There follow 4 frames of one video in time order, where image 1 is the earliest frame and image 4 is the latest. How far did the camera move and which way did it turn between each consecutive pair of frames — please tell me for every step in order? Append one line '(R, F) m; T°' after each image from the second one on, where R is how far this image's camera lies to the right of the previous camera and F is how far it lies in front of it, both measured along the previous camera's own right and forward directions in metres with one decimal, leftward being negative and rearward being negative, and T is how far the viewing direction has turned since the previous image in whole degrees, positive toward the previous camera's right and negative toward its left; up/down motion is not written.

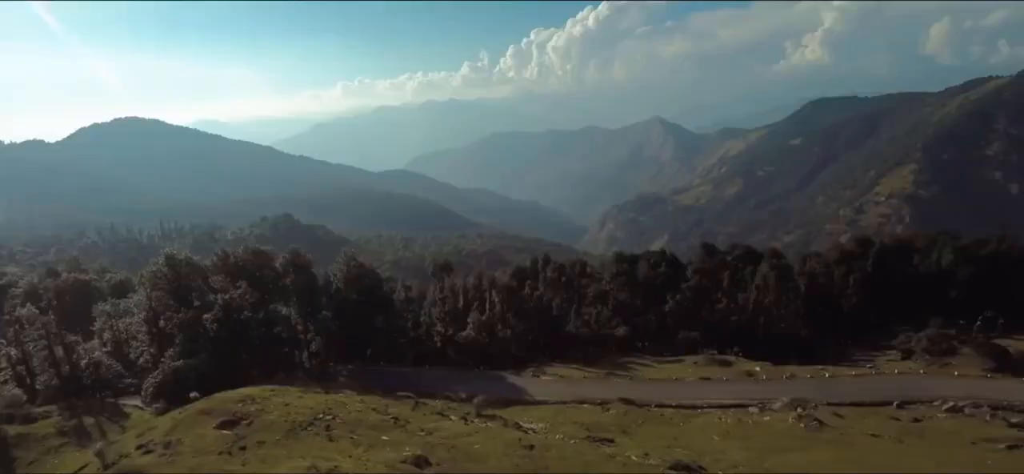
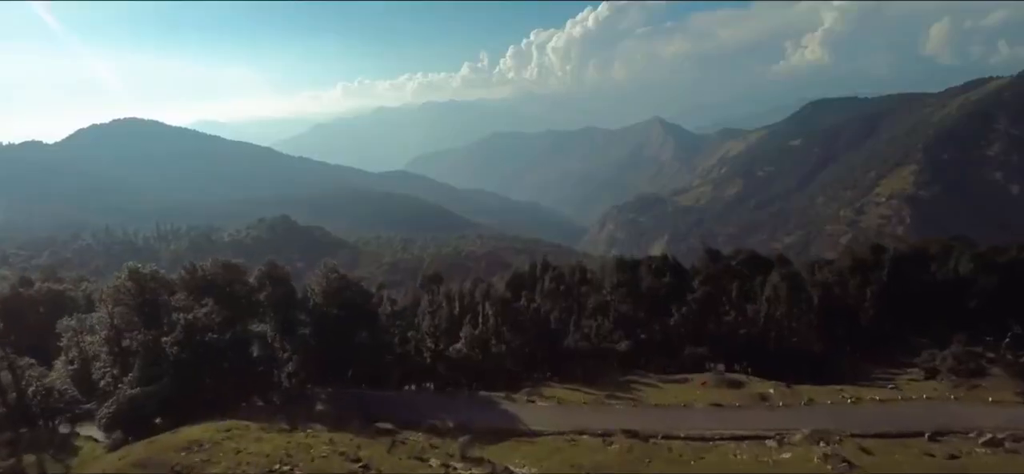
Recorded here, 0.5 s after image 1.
(+0.2, +1.7) m; 0°
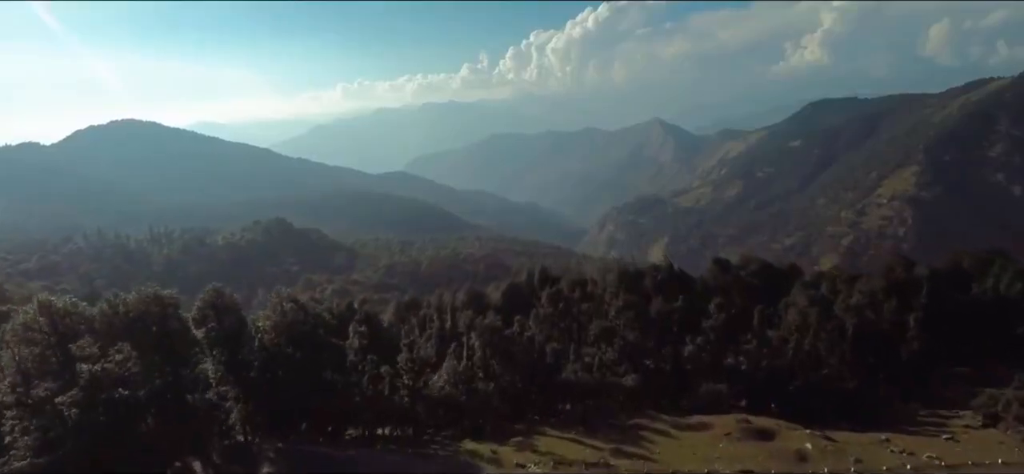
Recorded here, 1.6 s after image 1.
(+0.3, +3.3) m; 0°
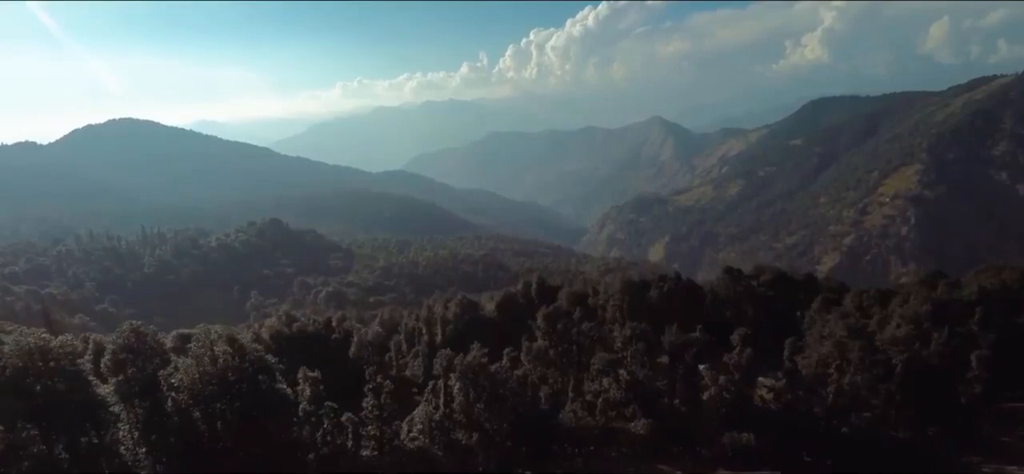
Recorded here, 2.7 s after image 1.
(+0.3, +3.6) m; 0°
